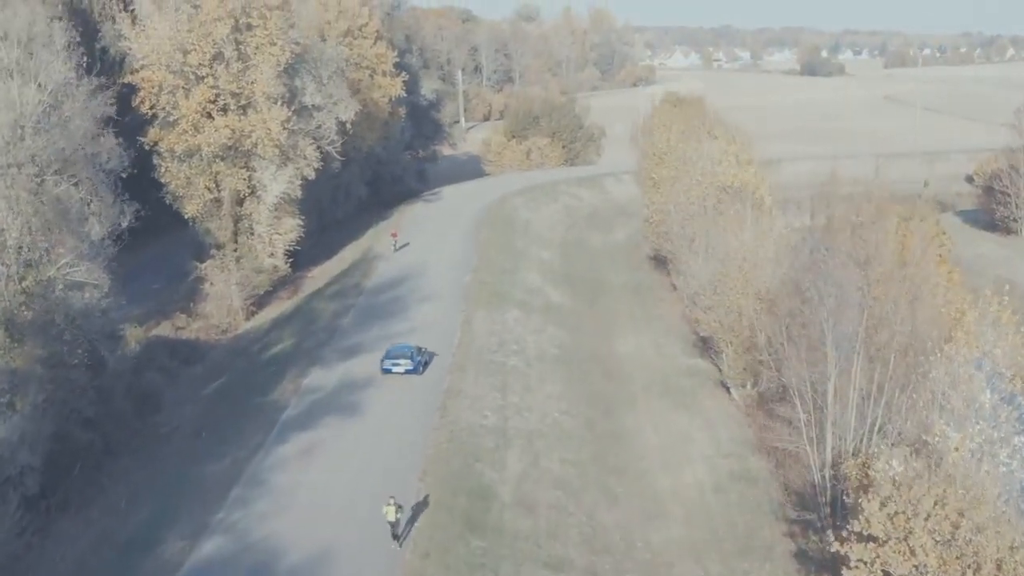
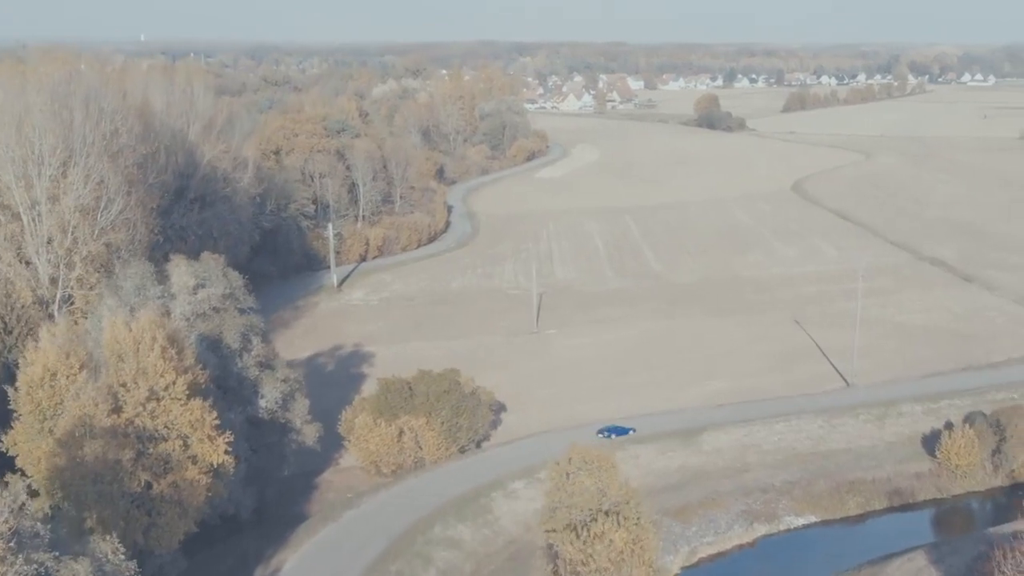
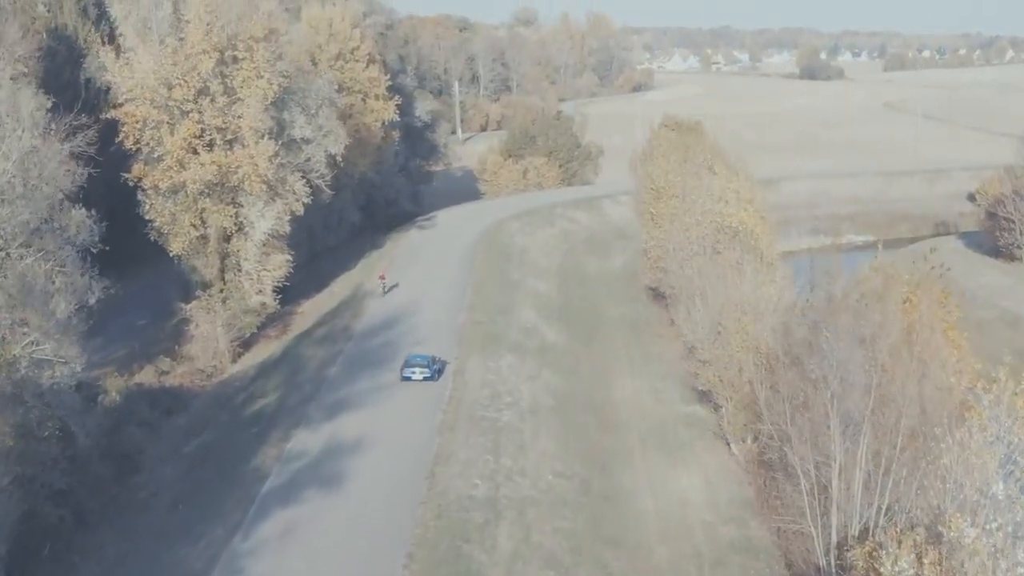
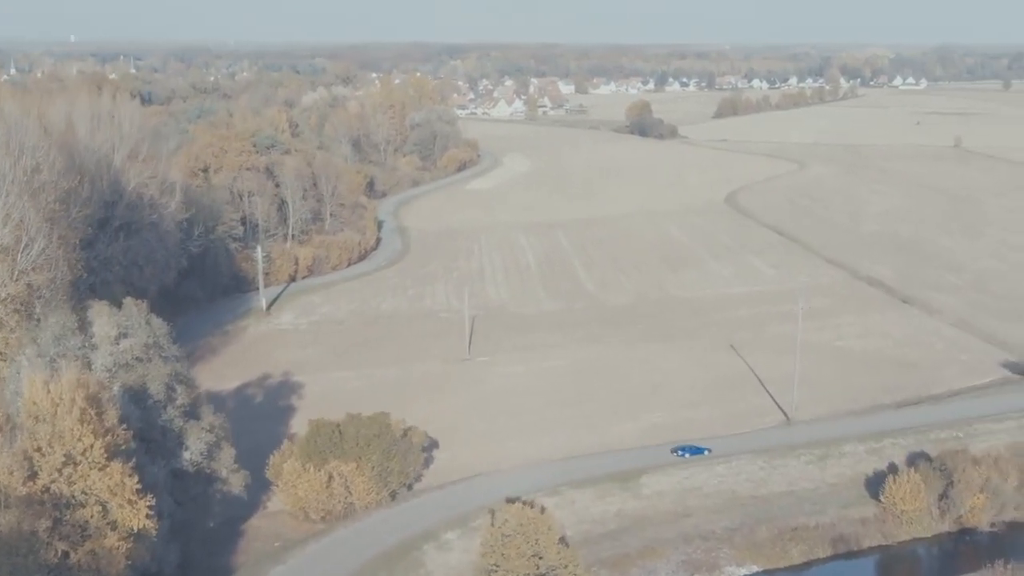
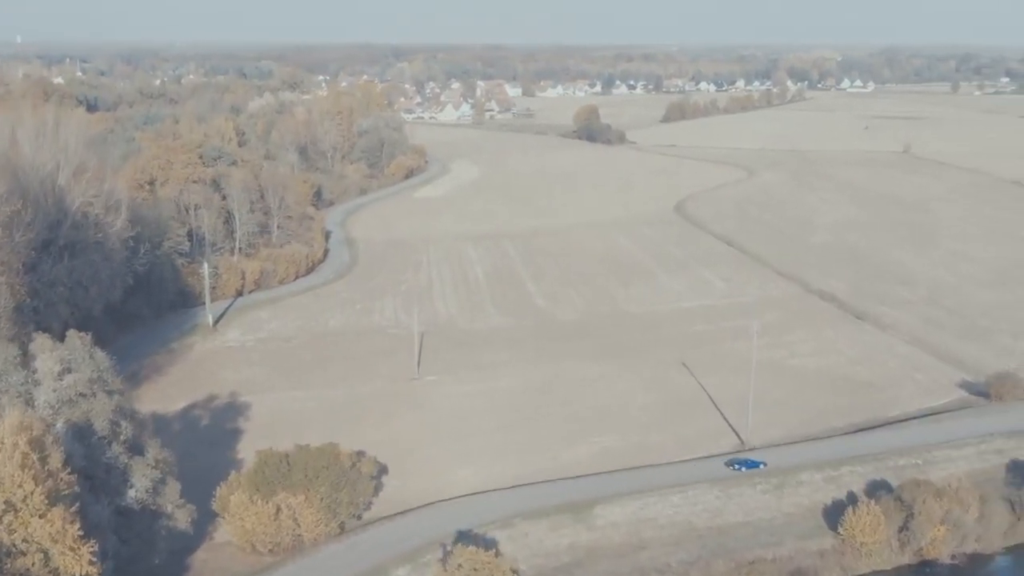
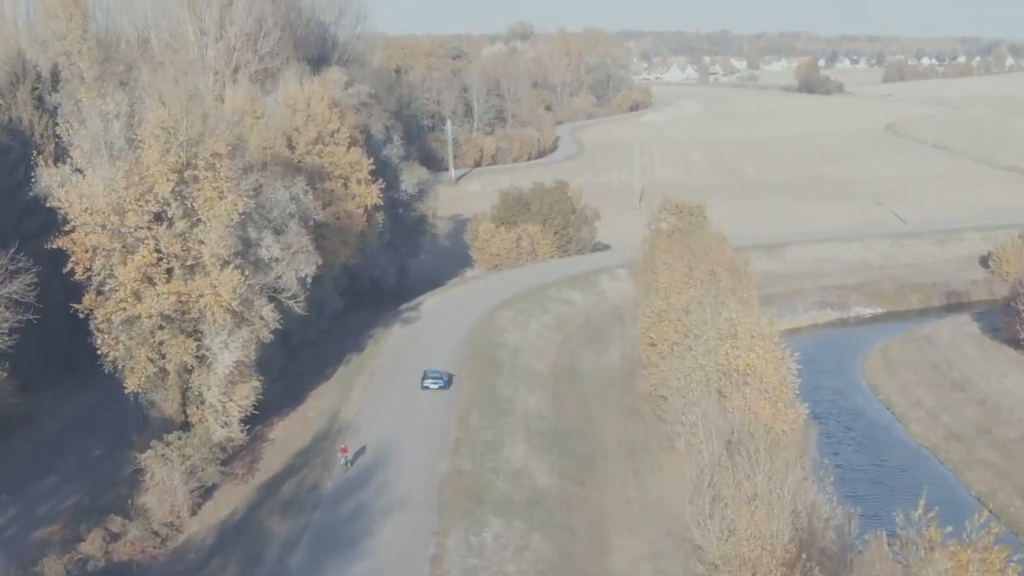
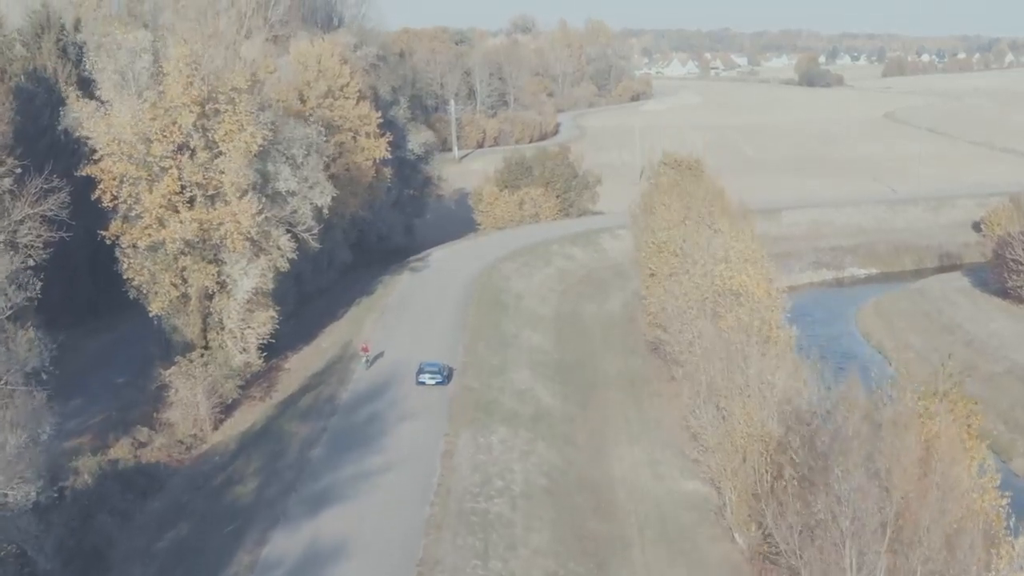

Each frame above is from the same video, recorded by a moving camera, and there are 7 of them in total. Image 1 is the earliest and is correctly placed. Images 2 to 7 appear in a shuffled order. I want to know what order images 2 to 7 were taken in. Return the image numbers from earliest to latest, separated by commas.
3, 7, 6, 2, 4, 5
